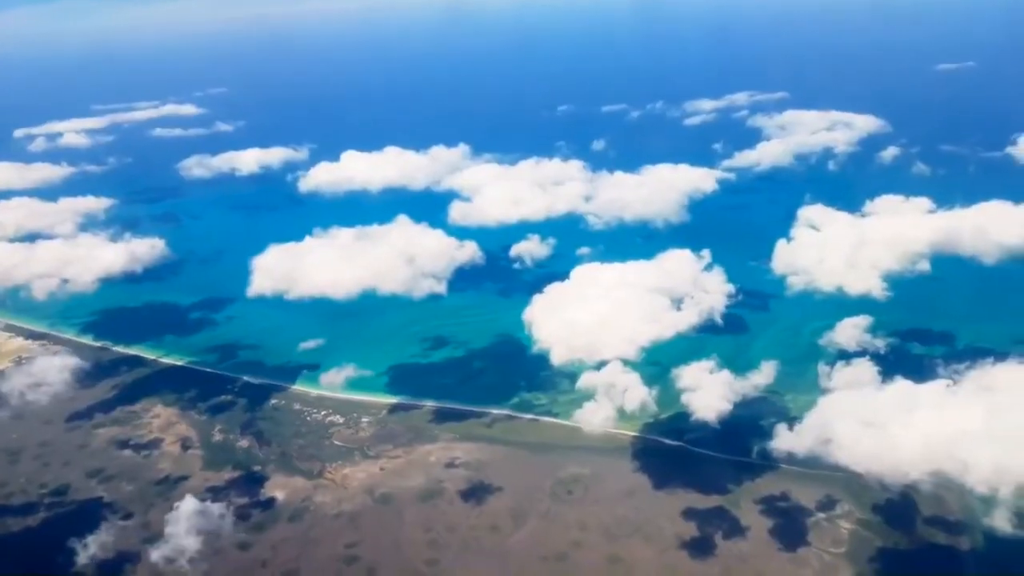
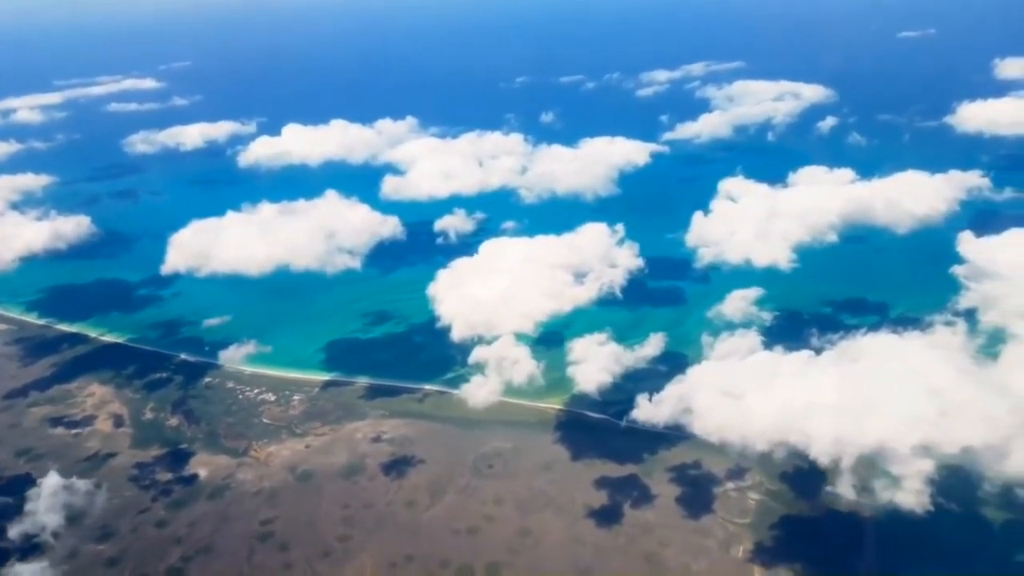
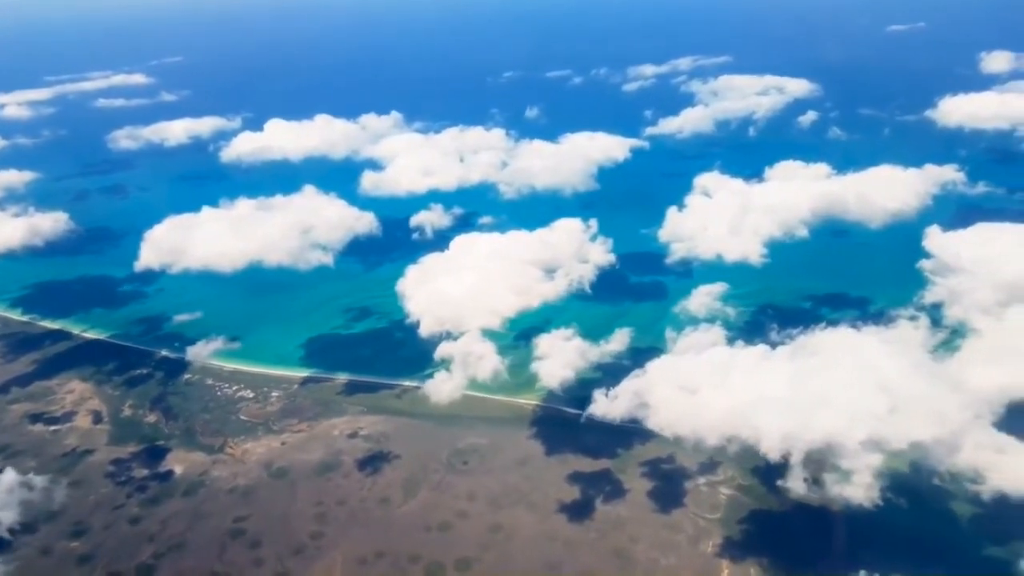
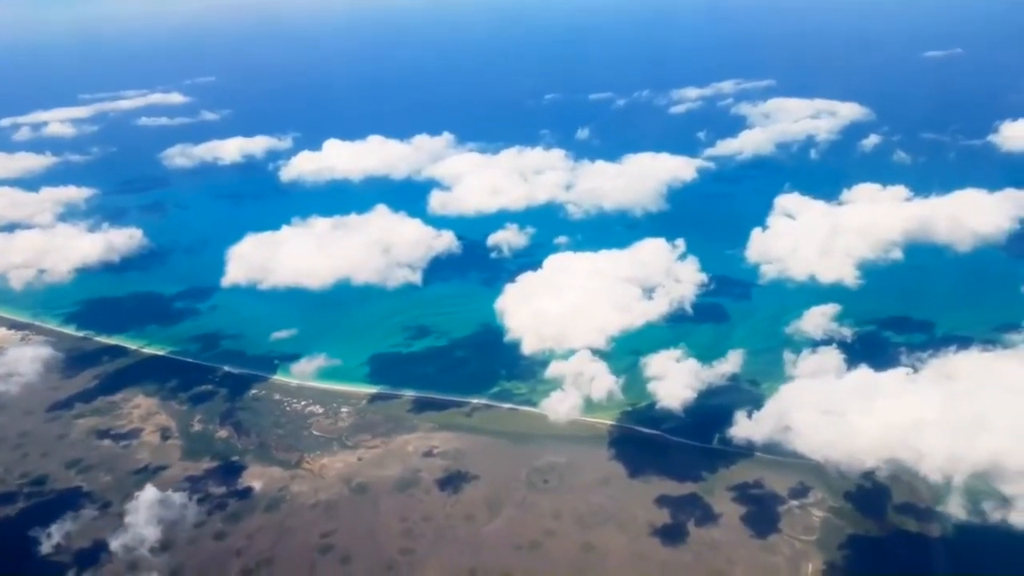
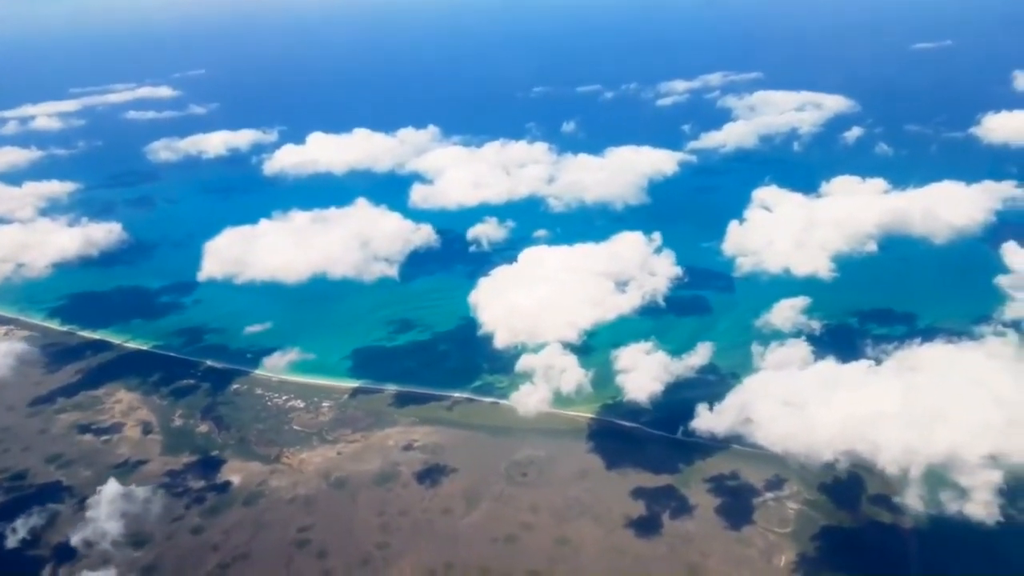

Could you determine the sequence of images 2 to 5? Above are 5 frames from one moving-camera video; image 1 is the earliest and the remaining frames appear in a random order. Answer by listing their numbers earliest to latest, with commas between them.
4, 5, 2, 3
